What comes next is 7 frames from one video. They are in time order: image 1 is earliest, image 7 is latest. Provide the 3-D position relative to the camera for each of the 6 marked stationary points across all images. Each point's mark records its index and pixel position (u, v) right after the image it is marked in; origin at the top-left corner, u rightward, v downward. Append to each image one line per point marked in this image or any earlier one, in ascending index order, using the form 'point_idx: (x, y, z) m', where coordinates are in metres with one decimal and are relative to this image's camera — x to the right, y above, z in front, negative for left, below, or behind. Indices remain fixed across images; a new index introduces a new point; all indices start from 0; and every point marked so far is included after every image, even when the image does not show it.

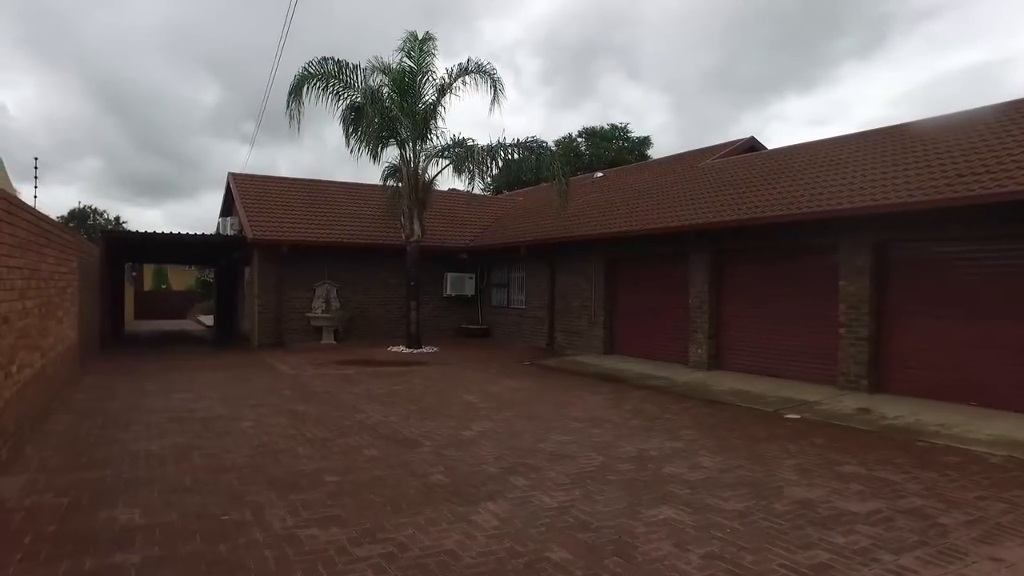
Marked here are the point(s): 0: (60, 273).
0: (-5.2, +0.2, +8.6) m
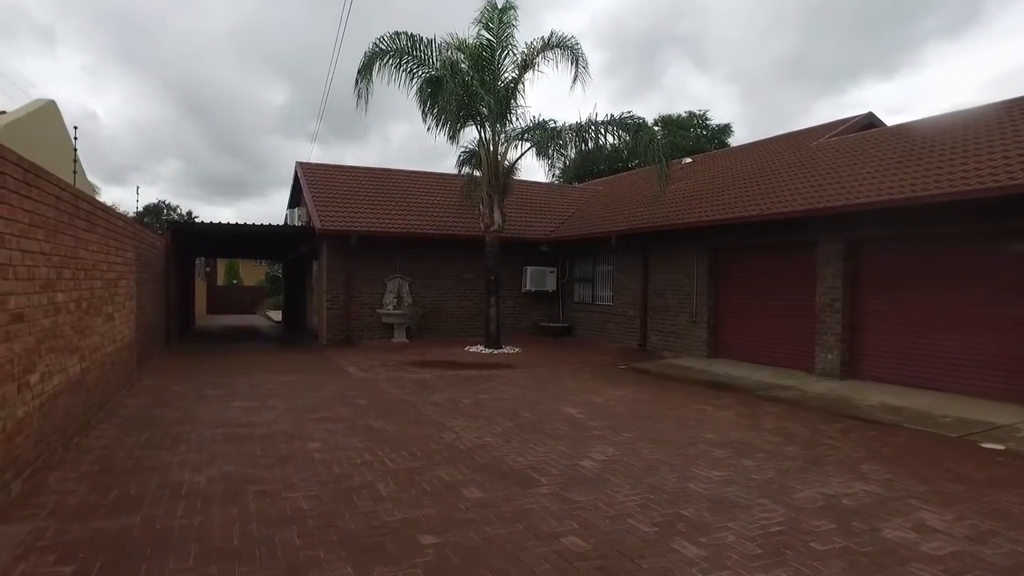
0: (-4.1, +0.2, +7.6) m
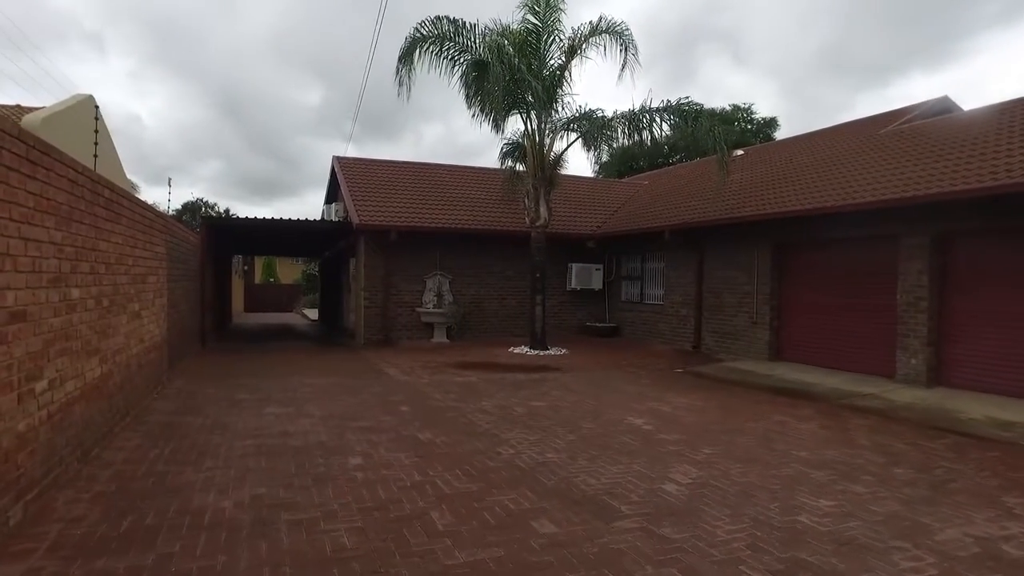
0: (-3.6, +0.3, +7.0) m
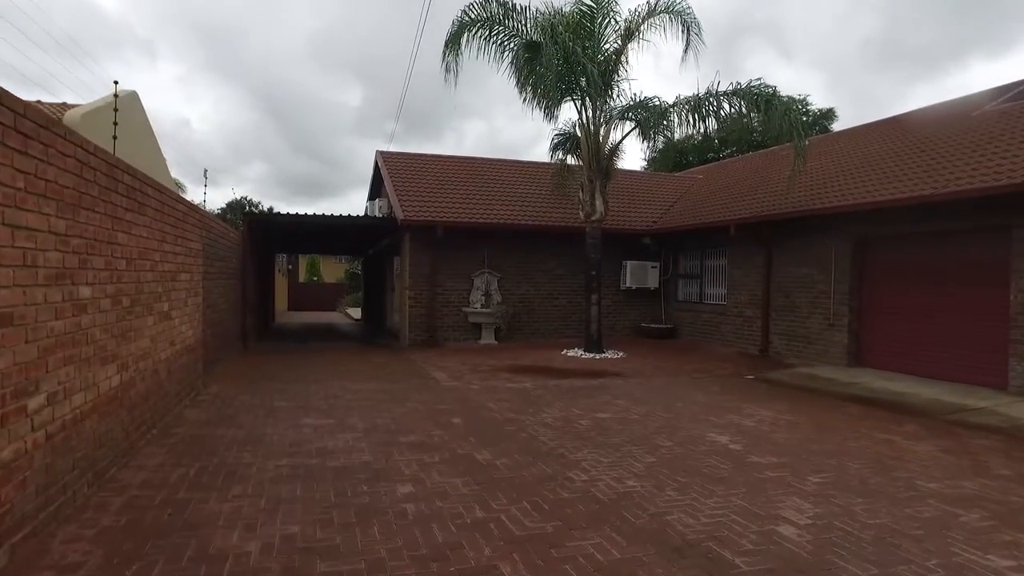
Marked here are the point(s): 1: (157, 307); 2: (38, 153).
0: (-3.0, +0.3, +6.4) m
1: (-2.9, -0.2, +6.0) m
2: (-2.2, +0.6, +3.5) m
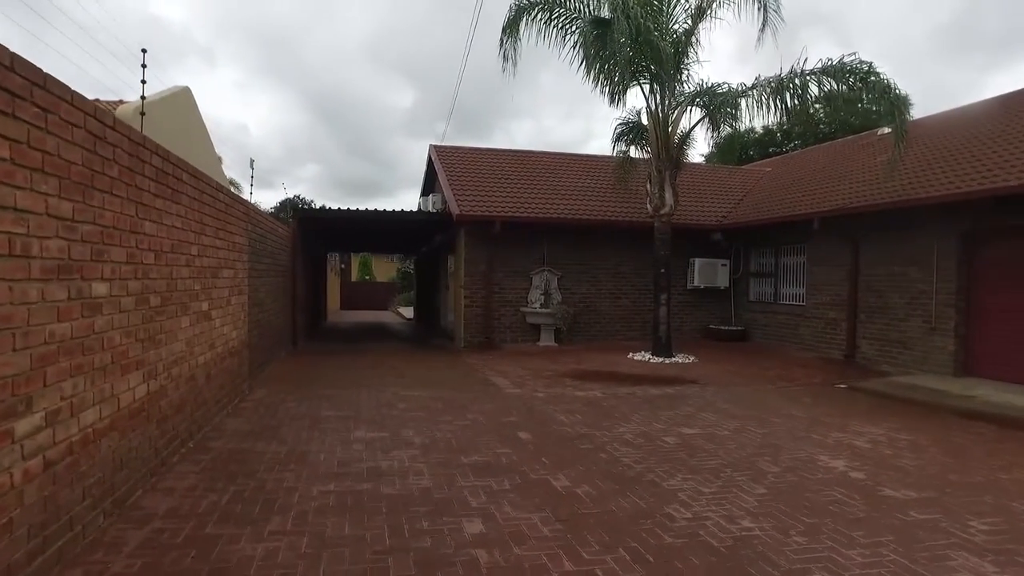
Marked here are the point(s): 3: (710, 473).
0: (-2.4, +0.3, +5.8) m
1: (-2.3, -0.1, +5.4) m
2: (-1.8, +0.6, +2.8) m
3: (+1.3, -1.2, +4.9) m
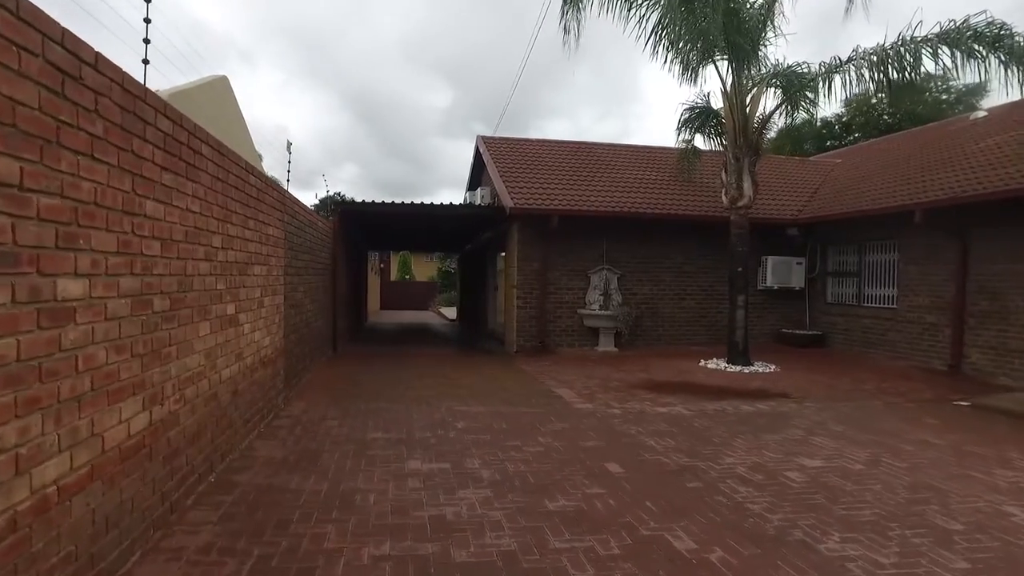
0: (-1.8, +0.3, +4.9) m
1: (-1.8, -0.1, +4.4) m
2: (-1.4, +0.7, +1.8) m
3: (+1.8, -1.2, +3.7) m
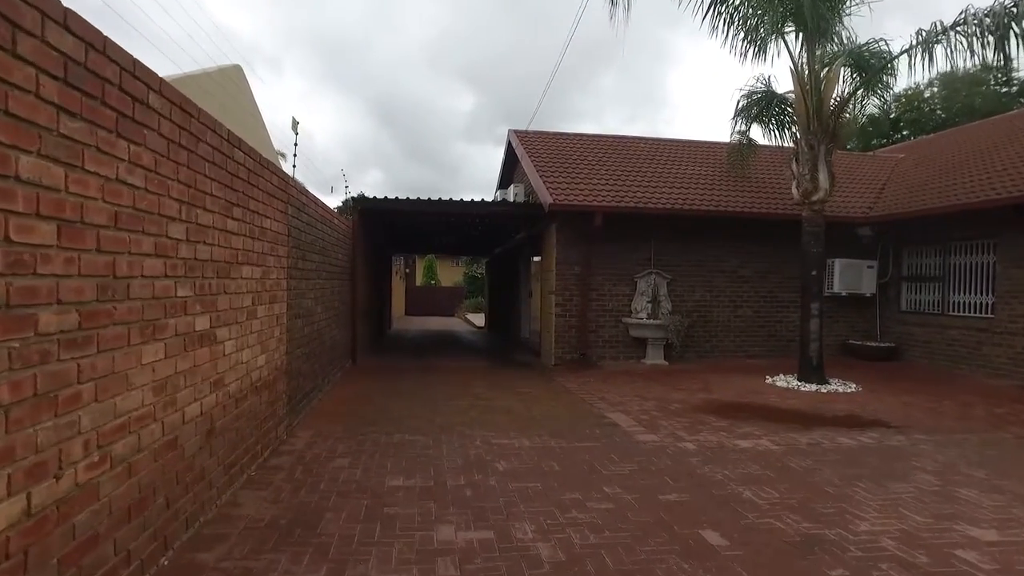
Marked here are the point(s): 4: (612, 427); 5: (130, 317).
0: (-1.5, +0.3, +3.7) m
1: (-1.5, -0.2, +3.2) m
2: (-1.2, +0.6, +0.6) m
3: (+2.1, -1.2, +2.4) m
4: (+0.9, -1.2, +6.3) m
5: (-1.4, -0.1, +2.8) m
